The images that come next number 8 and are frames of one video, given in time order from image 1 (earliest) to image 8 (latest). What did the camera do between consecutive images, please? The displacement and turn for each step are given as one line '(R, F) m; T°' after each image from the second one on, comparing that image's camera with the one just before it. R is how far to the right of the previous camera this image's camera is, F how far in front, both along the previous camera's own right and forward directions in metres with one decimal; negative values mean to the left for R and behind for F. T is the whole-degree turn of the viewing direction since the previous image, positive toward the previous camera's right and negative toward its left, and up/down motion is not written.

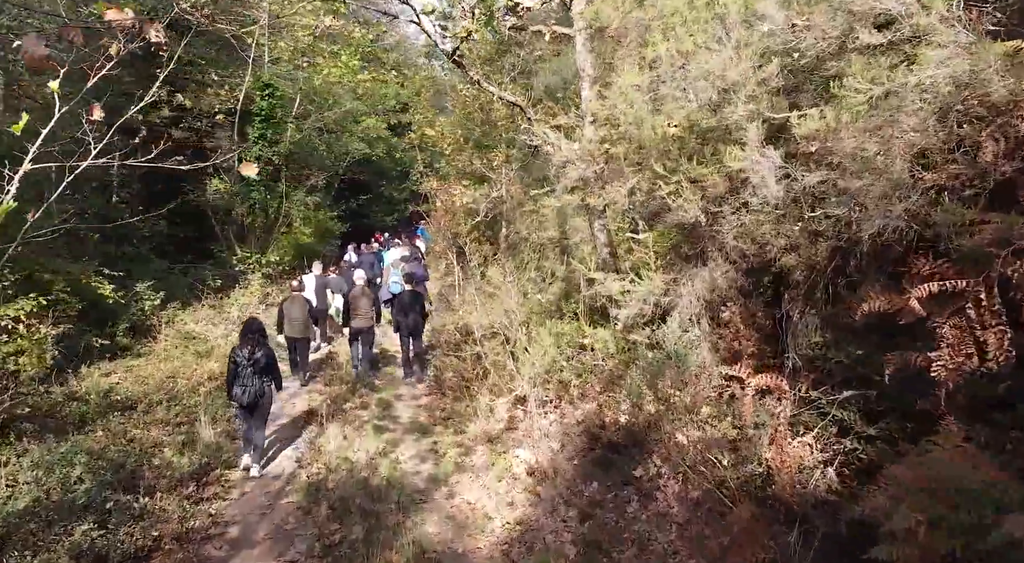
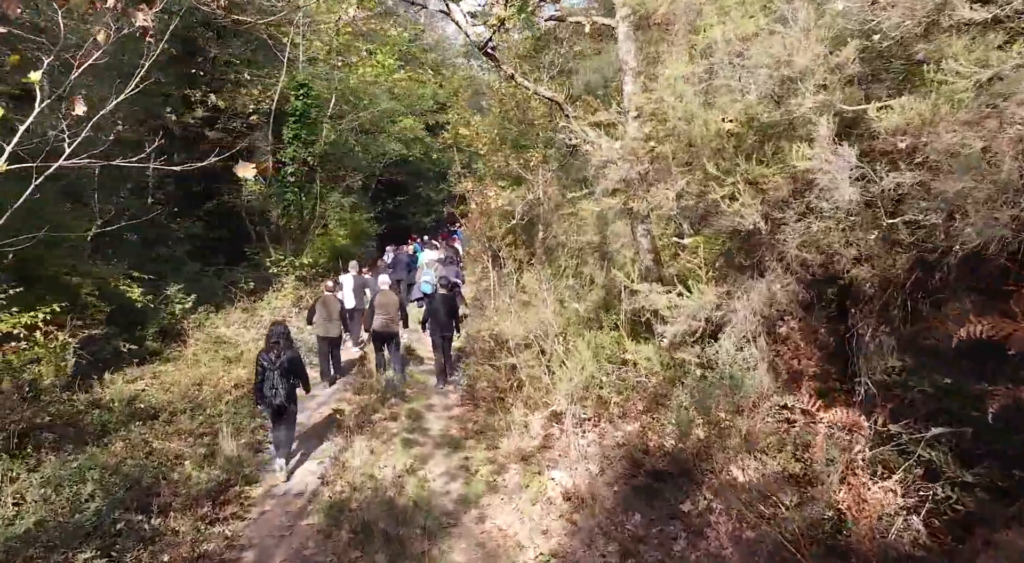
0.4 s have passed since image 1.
(0.0, +0.5) m; -4°
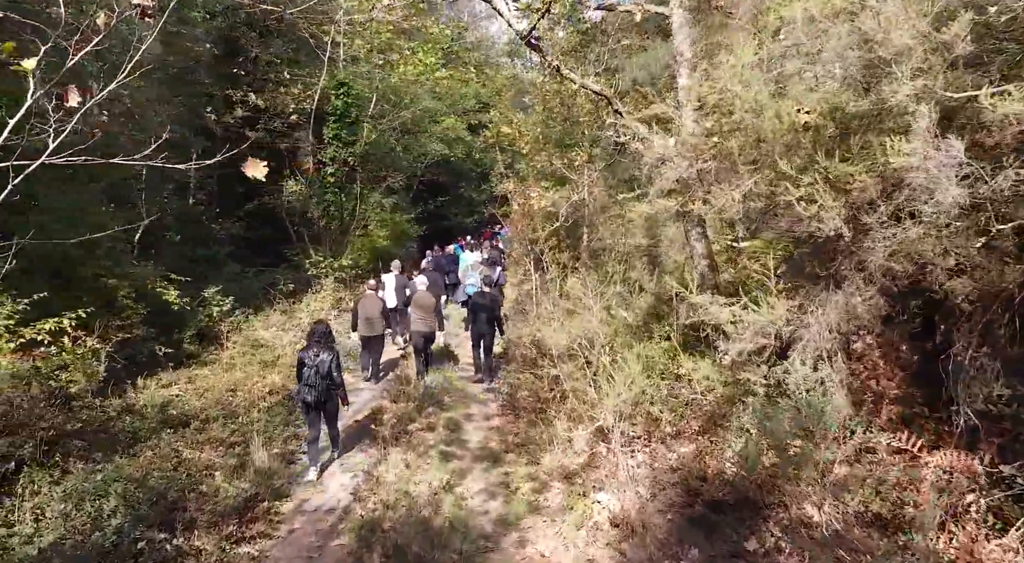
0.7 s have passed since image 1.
(0.0, +0.5) m; -4°
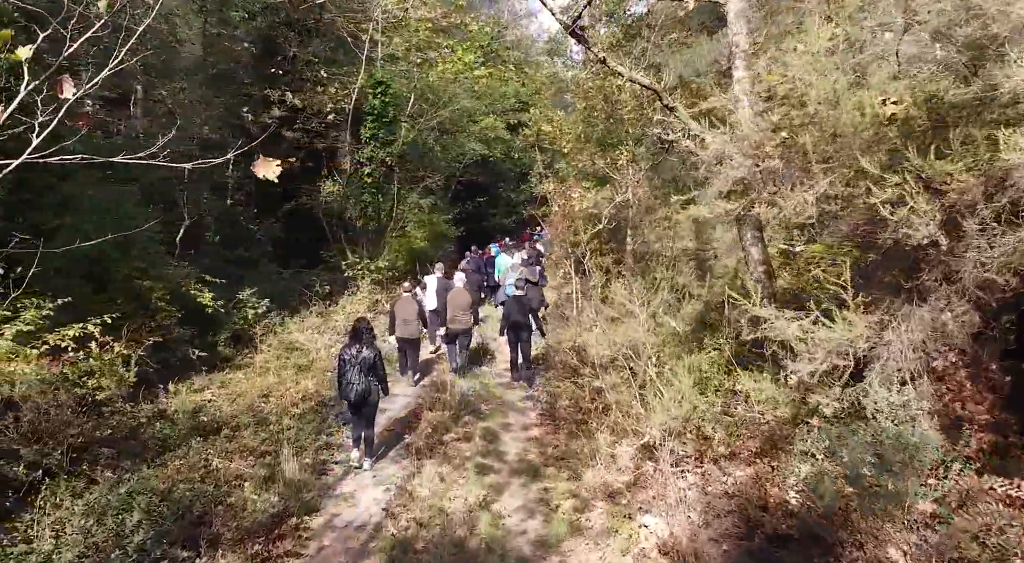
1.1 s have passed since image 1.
(-0.1, +0.4) m; -4°
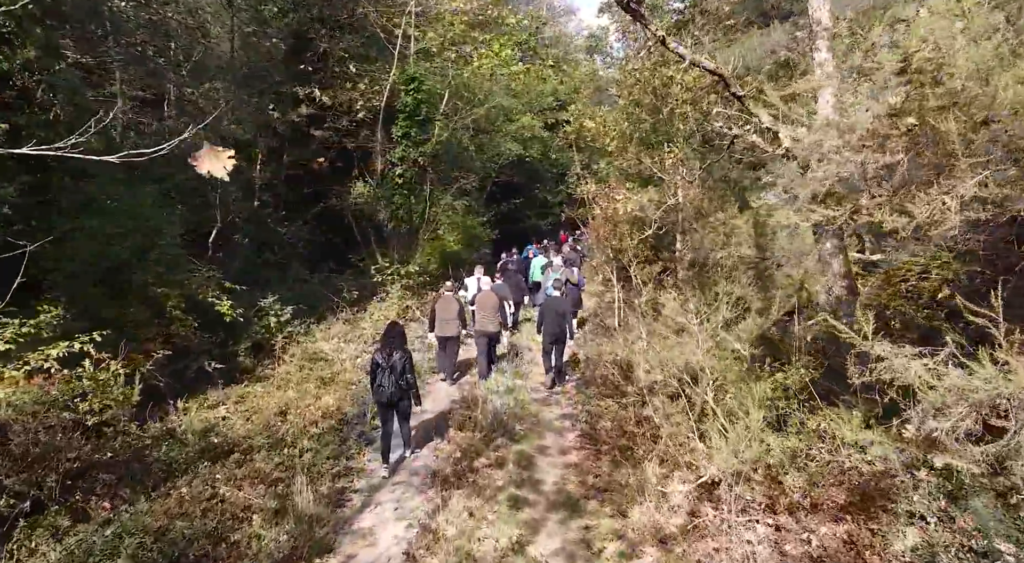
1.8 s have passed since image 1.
(0.0, +0.8) m; -3°
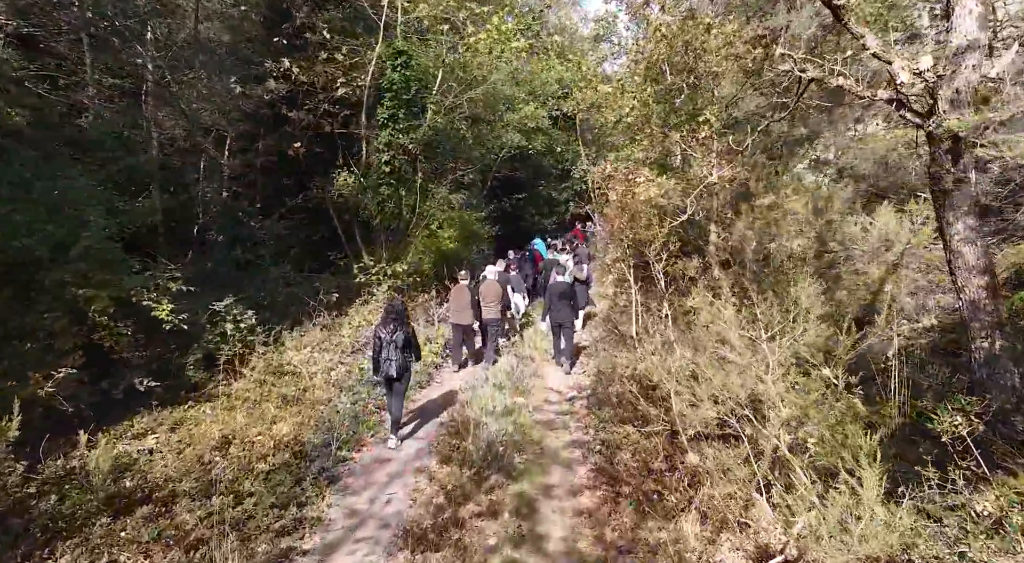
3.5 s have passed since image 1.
(+0.1, +1.5) m; 0°
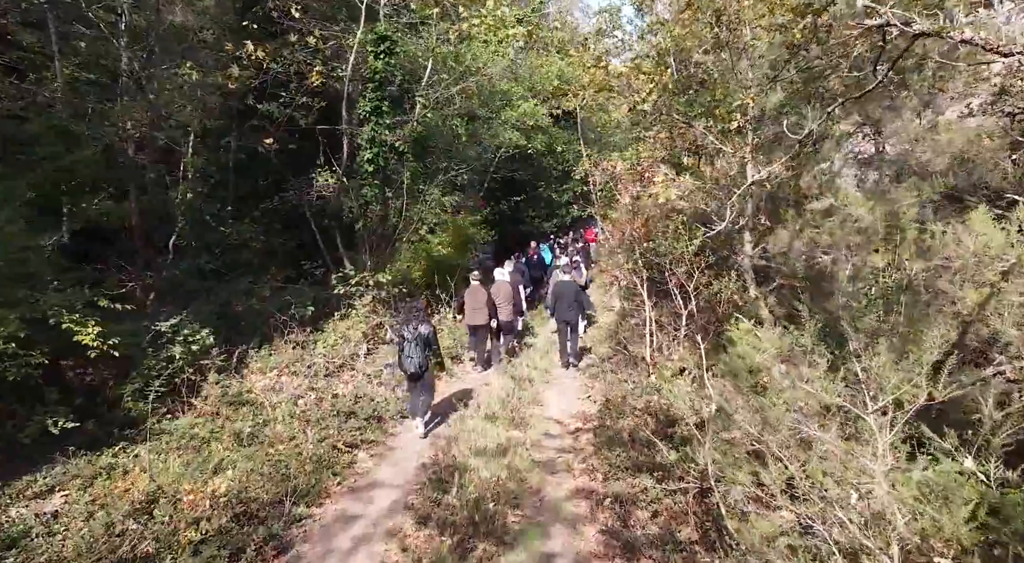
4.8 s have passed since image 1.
(+0.1, +1.2) m; 0°
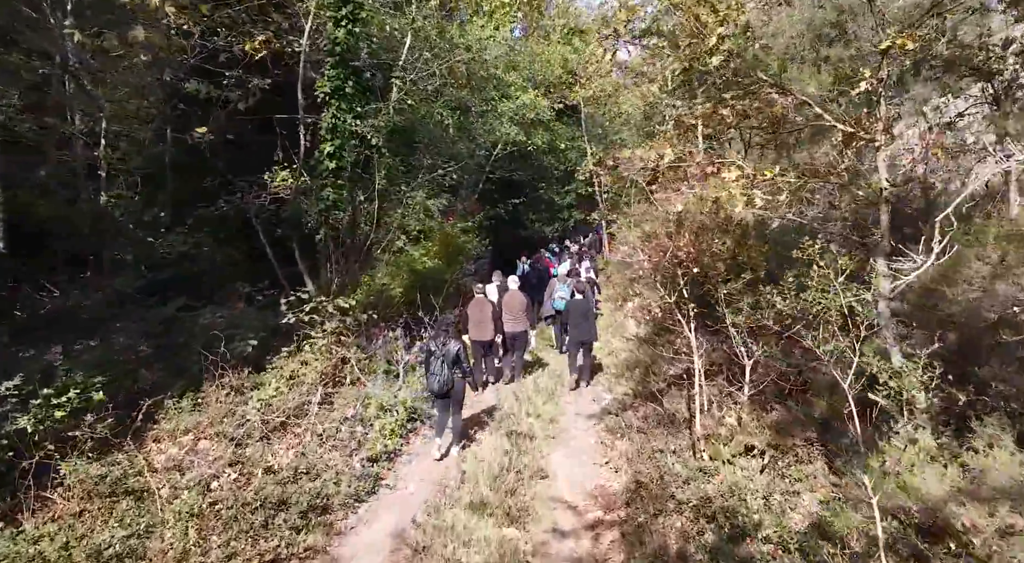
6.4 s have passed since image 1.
(0.0, +2.2) m; 0°
